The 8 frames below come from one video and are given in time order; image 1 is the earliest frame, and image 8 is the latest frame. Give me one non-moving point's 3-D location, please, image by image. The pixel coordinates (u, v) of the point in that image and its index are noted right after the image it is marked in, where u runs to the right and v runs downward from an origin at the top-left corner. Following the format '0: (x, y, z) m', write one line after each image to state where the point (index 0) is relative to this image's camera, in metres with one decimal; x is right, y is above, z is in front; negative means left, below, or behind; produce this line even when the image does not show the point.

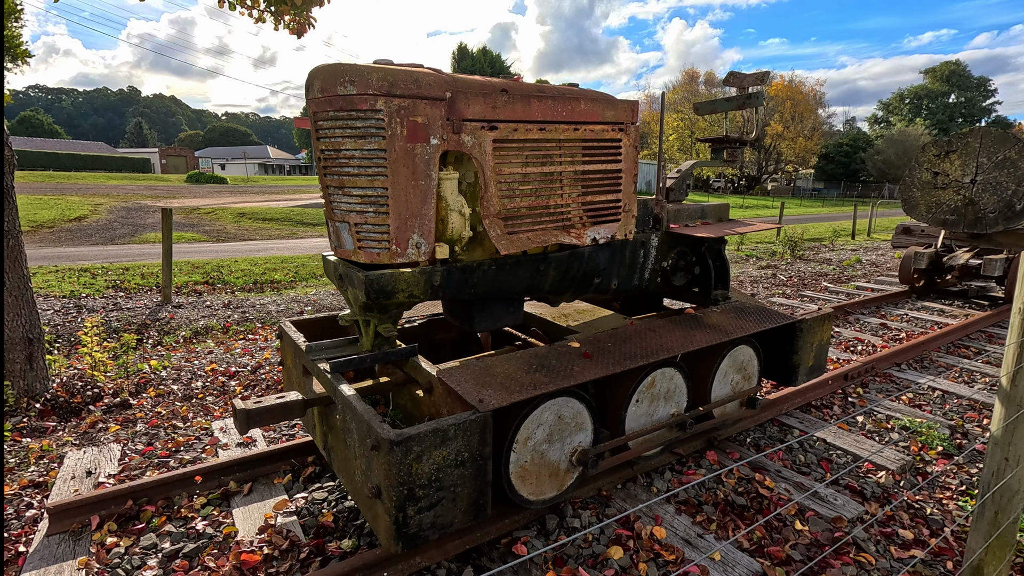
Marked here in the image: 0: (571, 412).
0: (+0.4, -0.7, +3.2) m
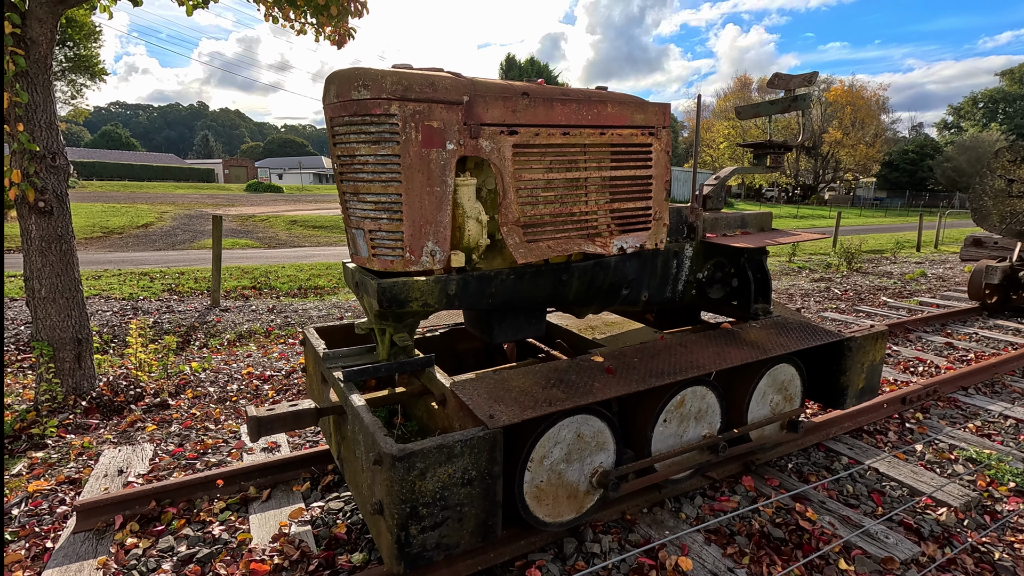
0: (+0.4, -0.8, +3.0) m
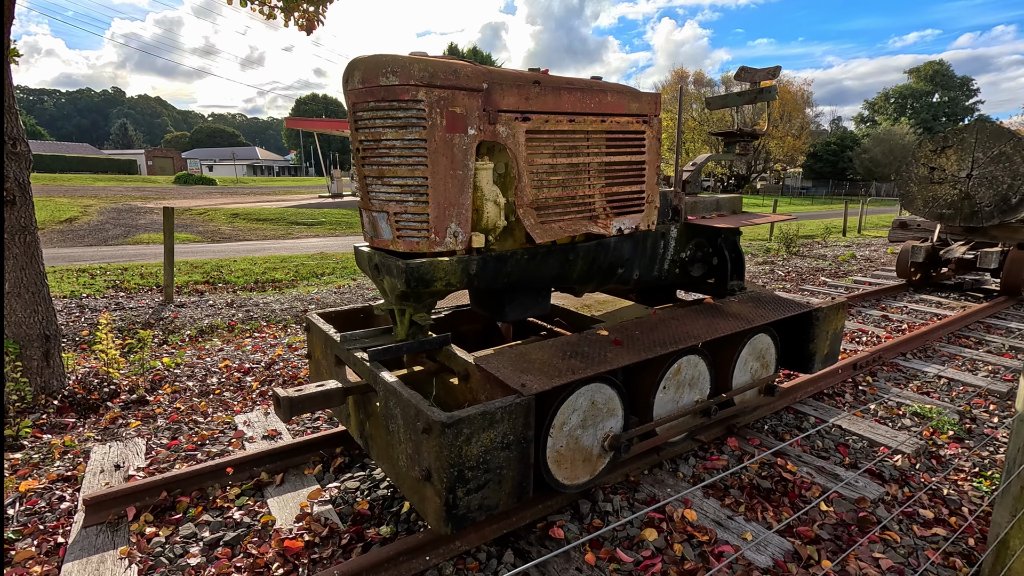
0: (+0.6, -0.7, +3.3) m
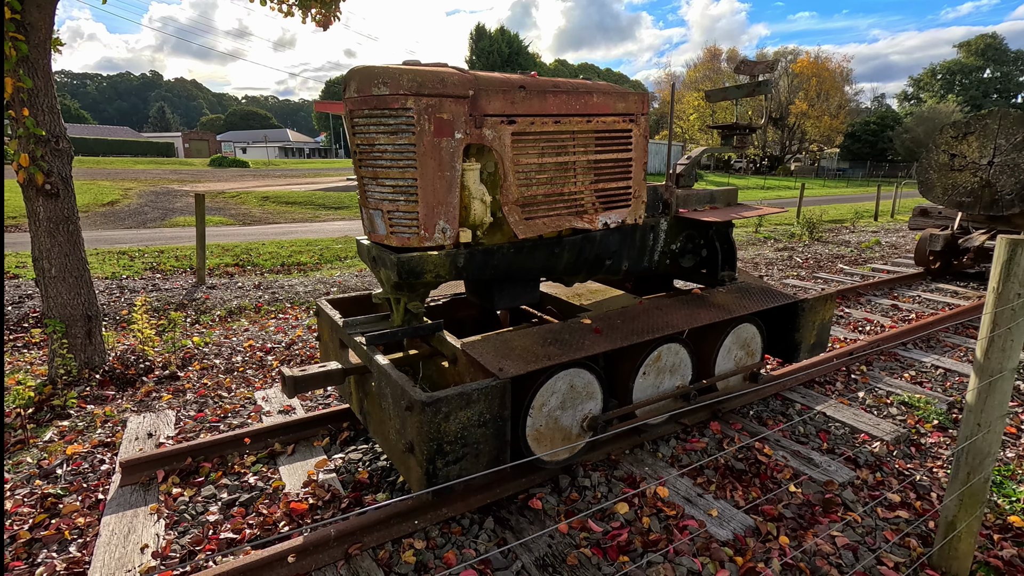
0: (+0.5, -0.6, +3.5) m
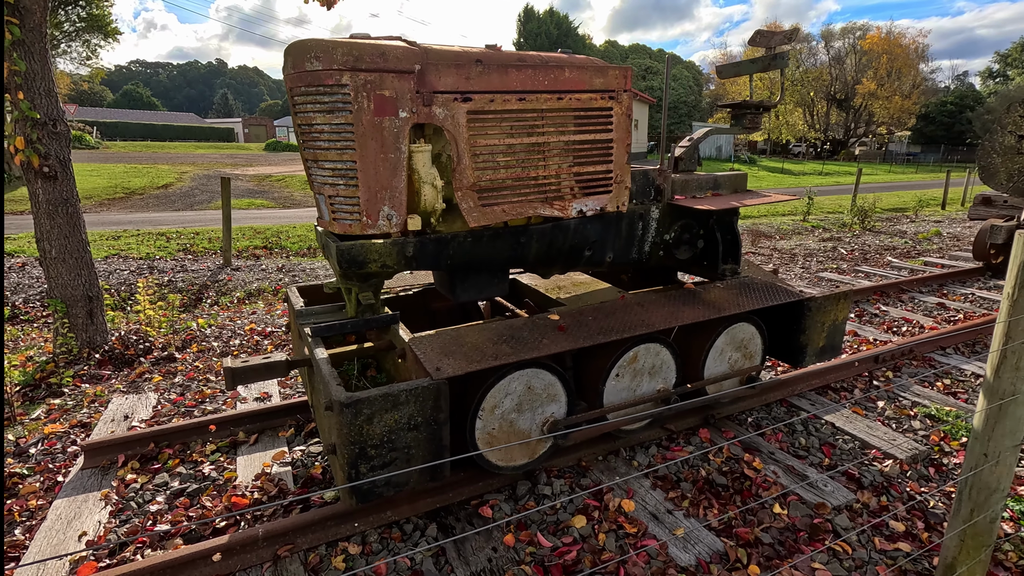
0: (+0.2, -0.6, +3.3) m
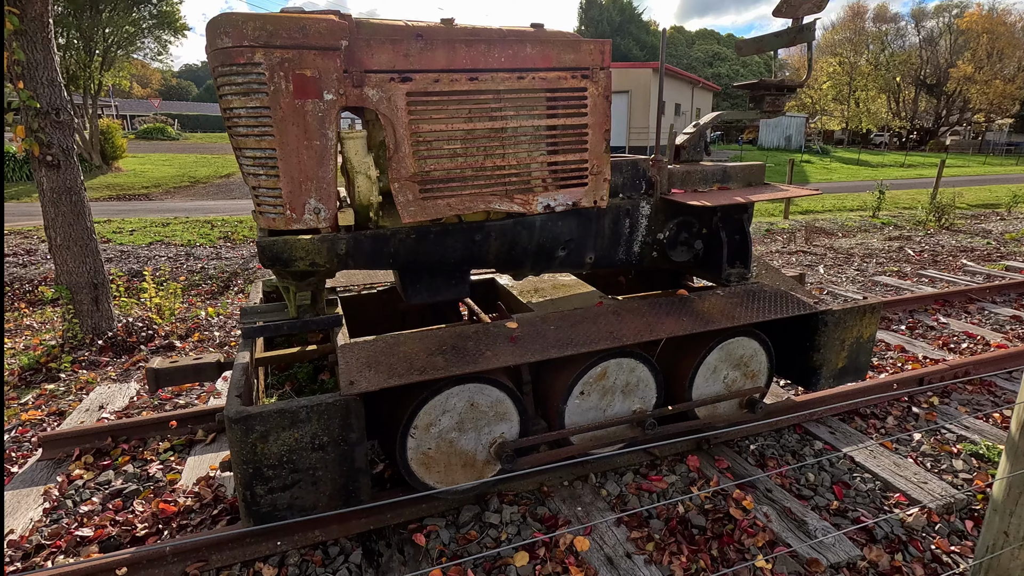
0: (-0.1, -0.6, +2.9) m
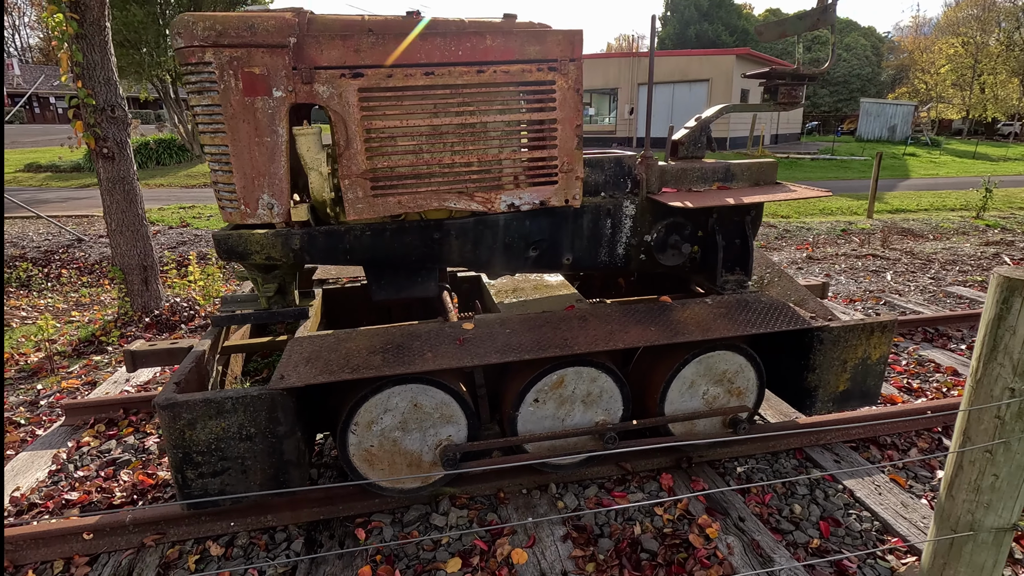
0: (-0.4, -0.6, +2.8) m
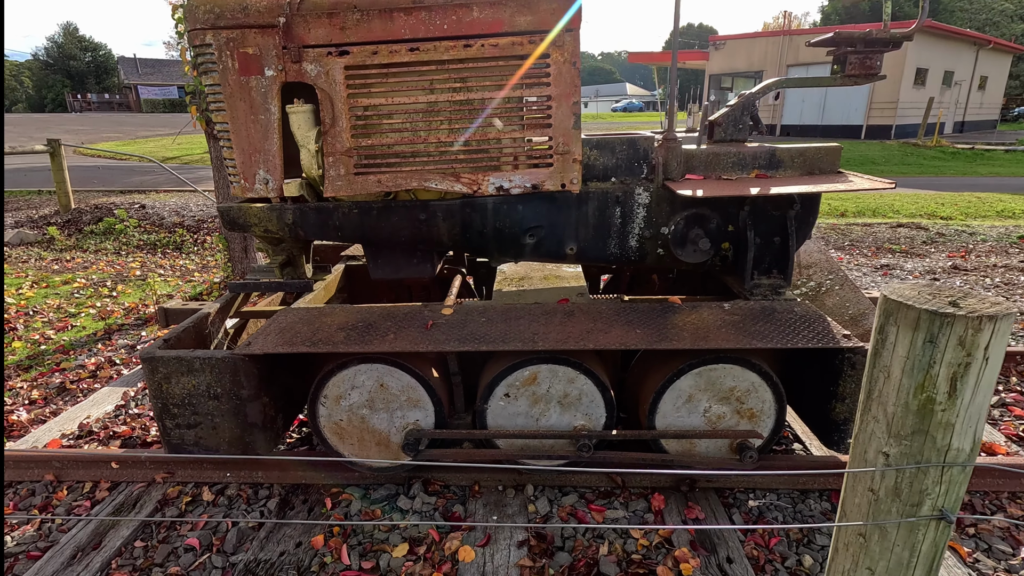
0: (-0.6, -0.5, +2.8) m
